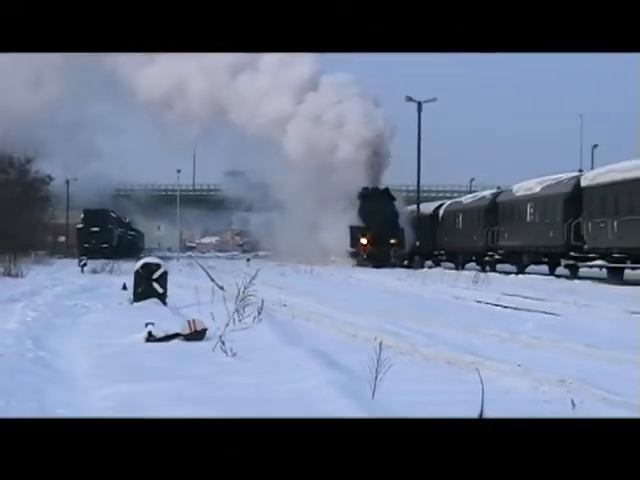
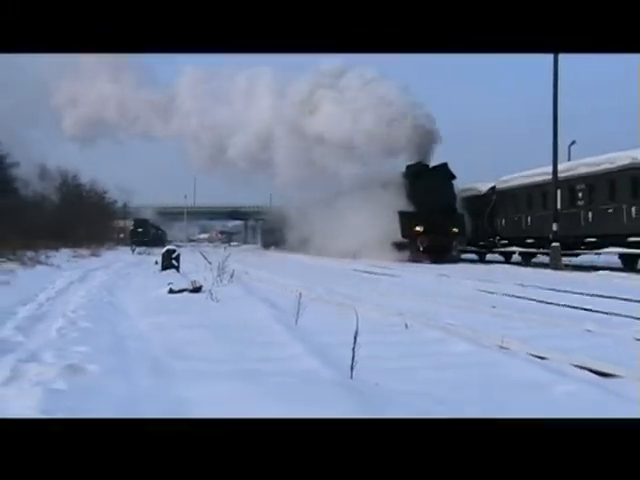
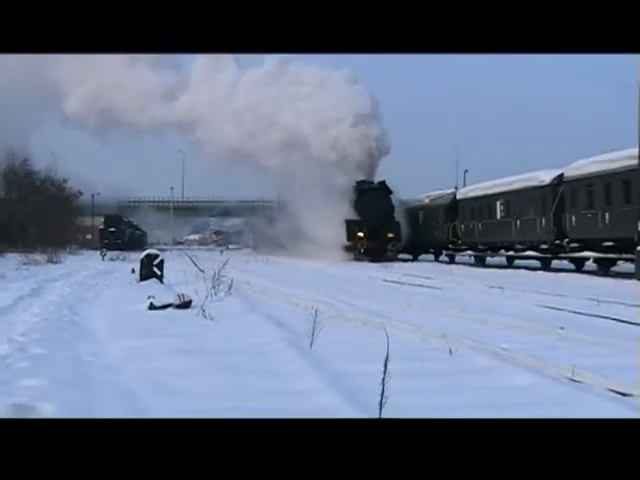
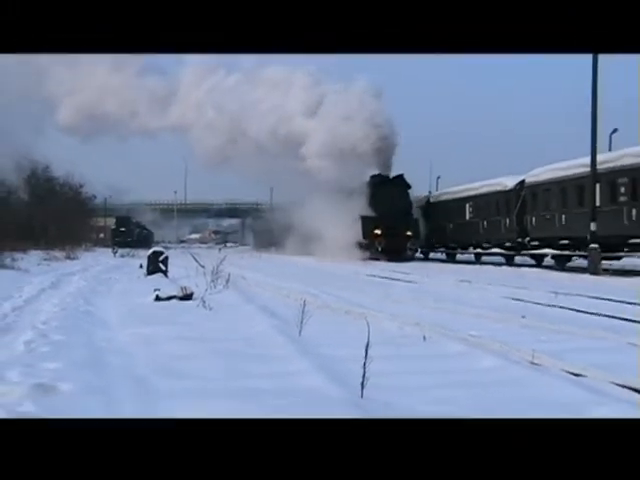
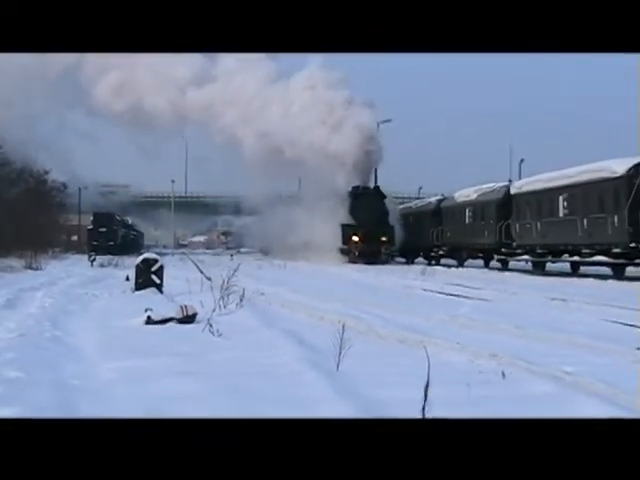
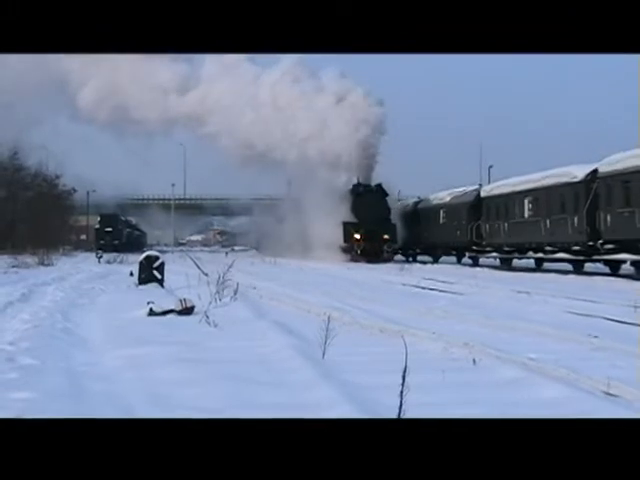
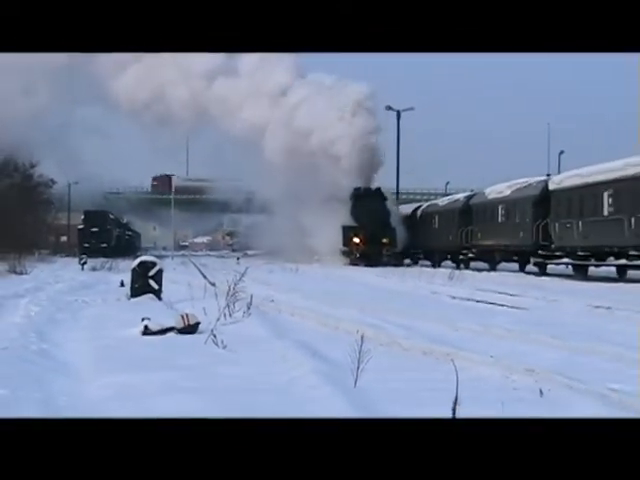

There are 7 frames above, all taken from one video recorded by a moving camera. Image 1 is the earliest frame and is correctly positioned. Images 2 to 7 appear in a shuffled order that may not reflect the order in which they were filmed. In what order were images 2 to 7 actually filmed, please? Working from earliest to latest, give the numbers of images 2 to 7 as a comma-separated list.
7, 5, 6, 3, 4, 2
